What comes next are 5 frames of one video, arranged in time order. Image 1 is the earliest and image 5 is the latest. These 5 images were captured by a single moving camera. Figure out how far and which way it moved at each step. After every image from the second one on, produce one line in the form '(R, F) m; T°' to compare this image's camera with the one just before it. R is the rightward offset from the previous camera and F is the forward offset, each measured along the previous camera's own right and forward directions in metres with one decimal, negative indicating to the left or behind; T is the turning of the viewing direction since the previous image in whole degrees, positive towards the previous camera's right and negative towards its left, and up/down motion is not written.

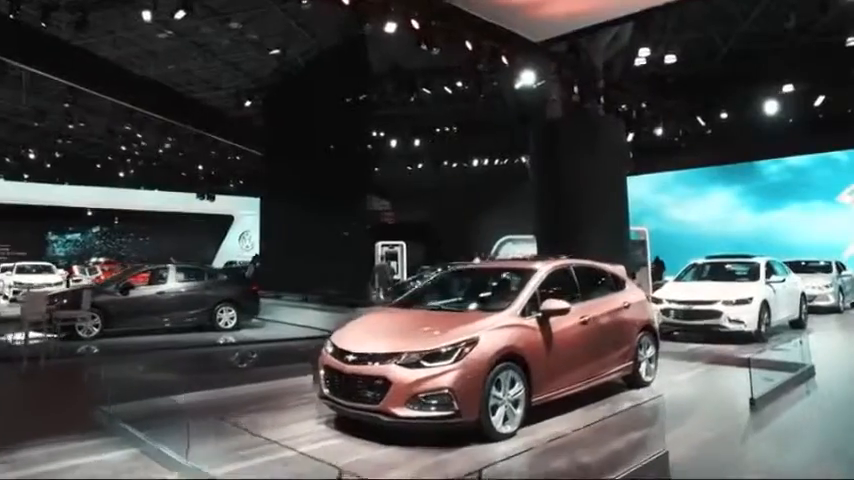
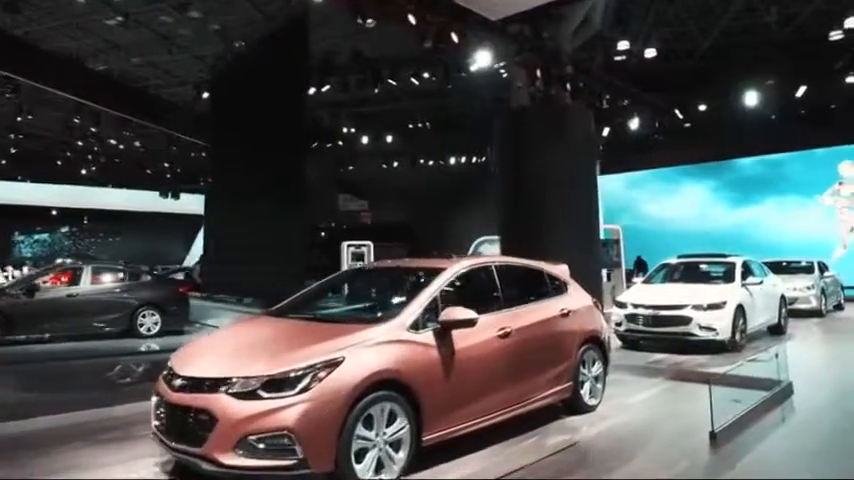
(+0.6, +1.0) m; +1°
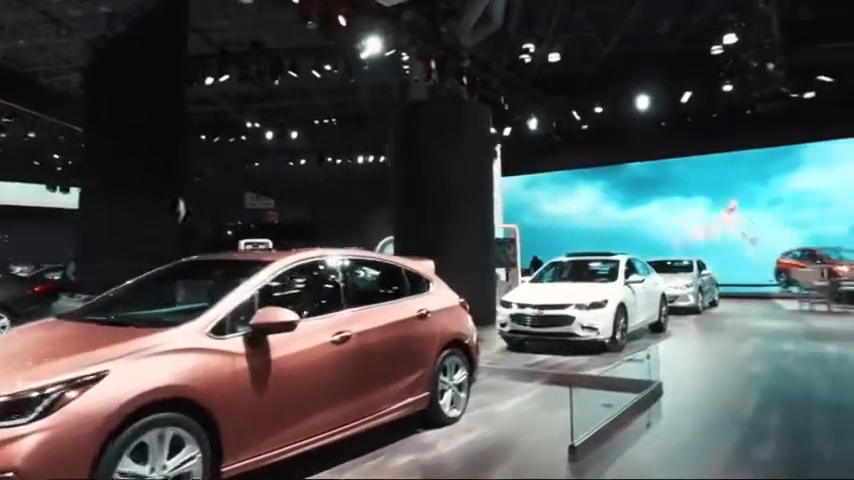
(+0.4, +0.5) m; +8°
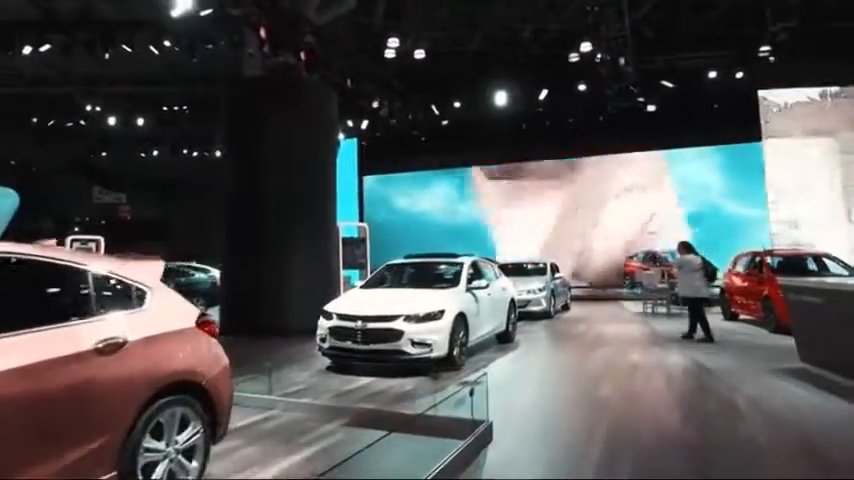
(+0.6, +1.1) m; +12°
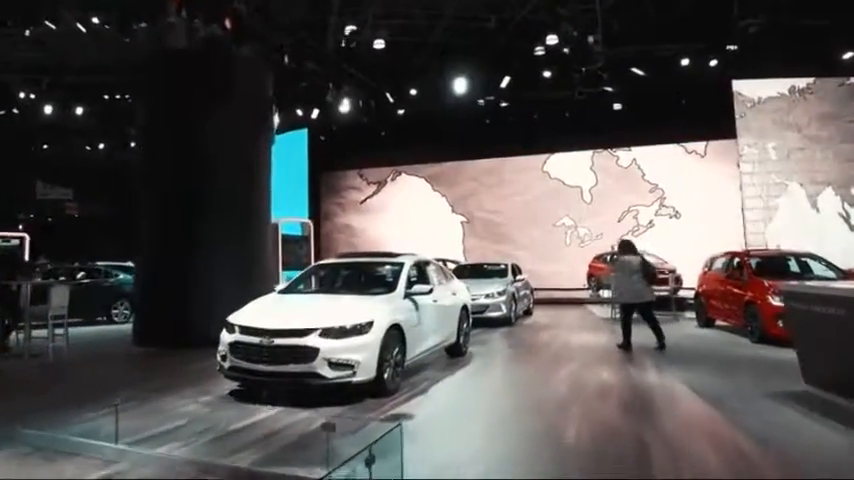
(+0.3, +1.1) m; +3°
